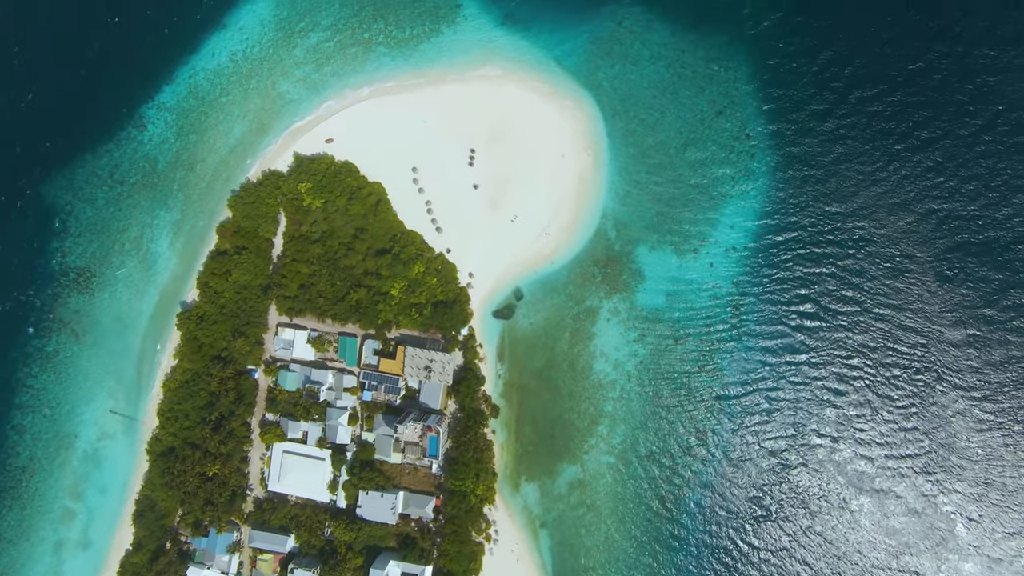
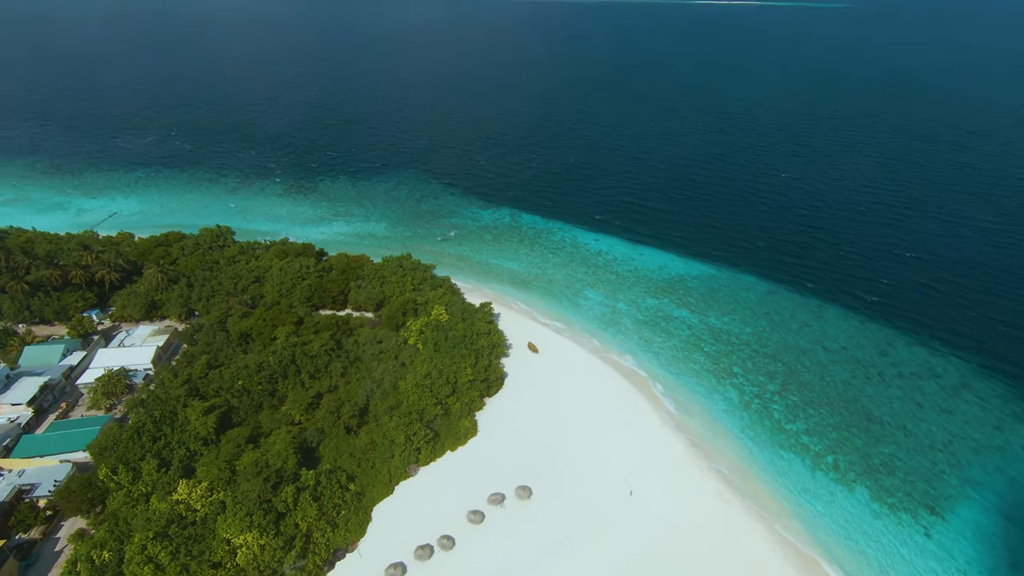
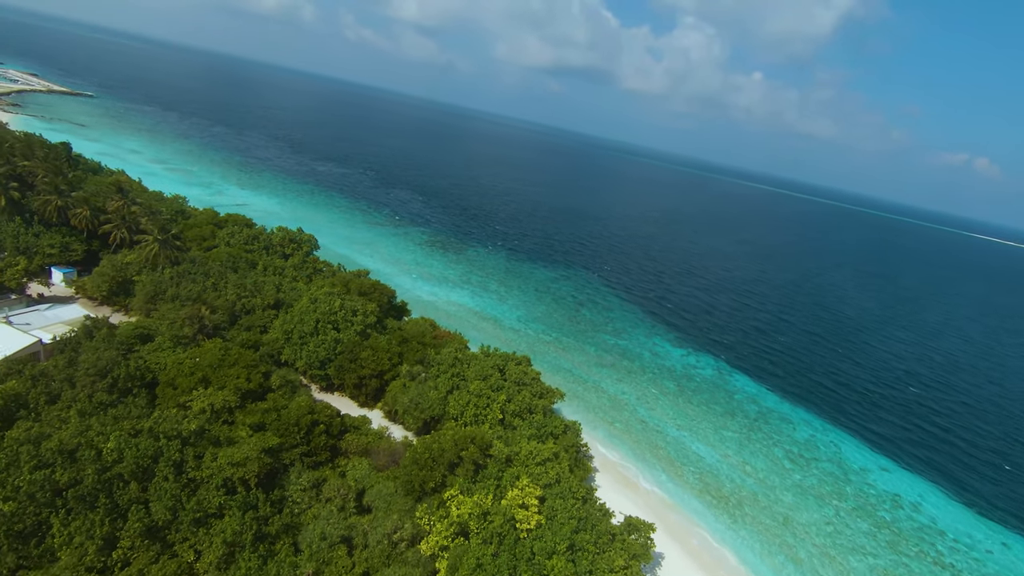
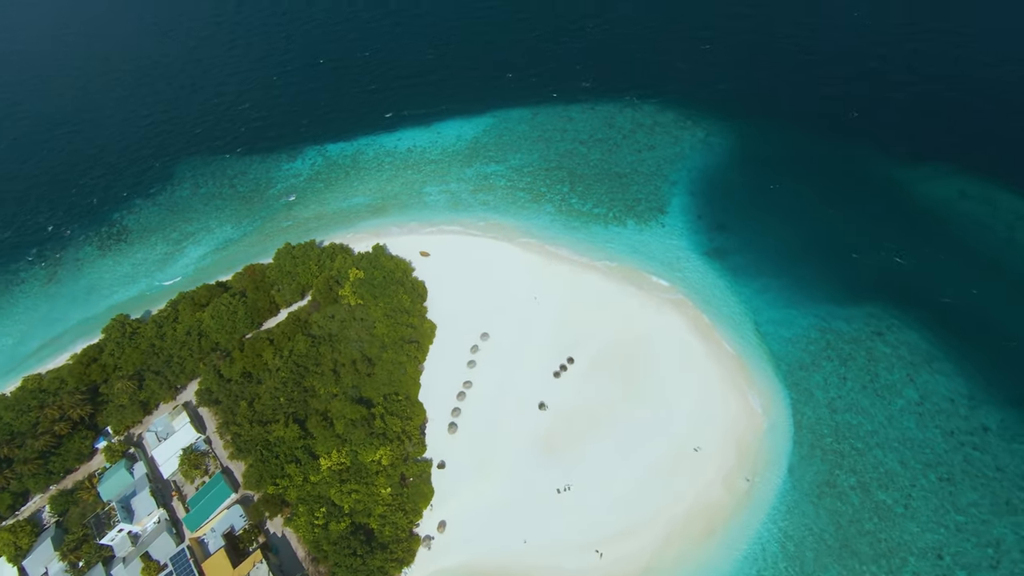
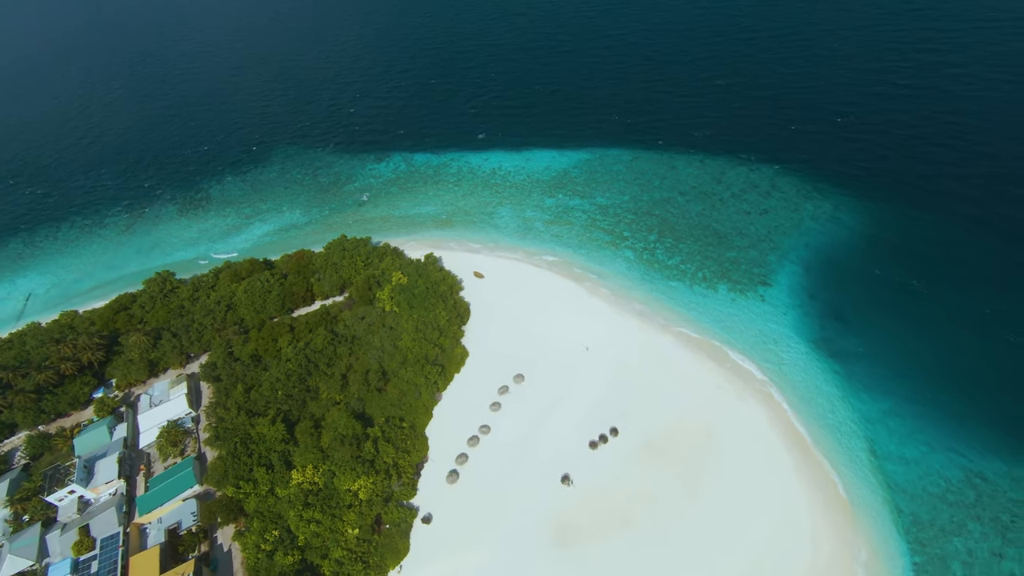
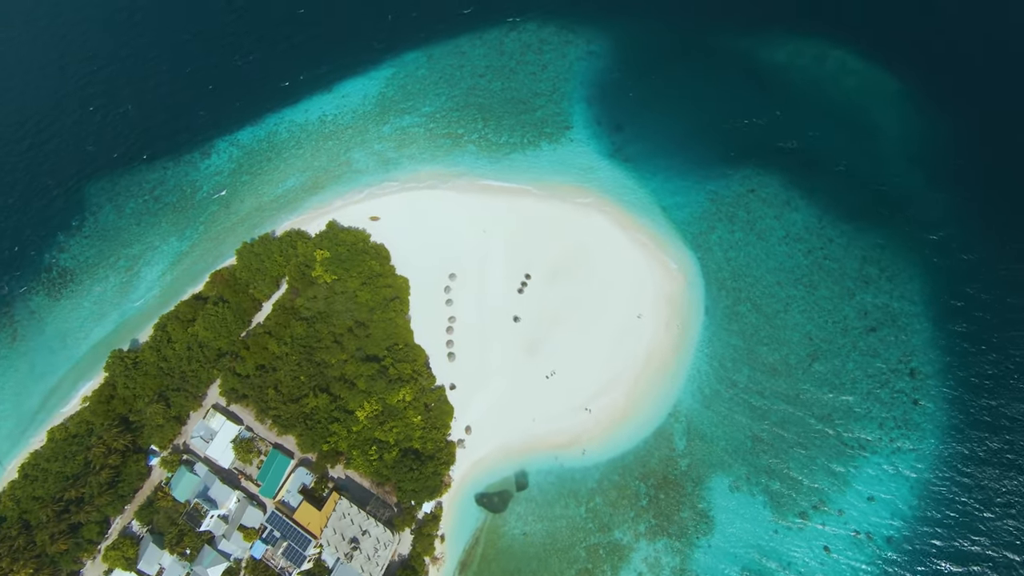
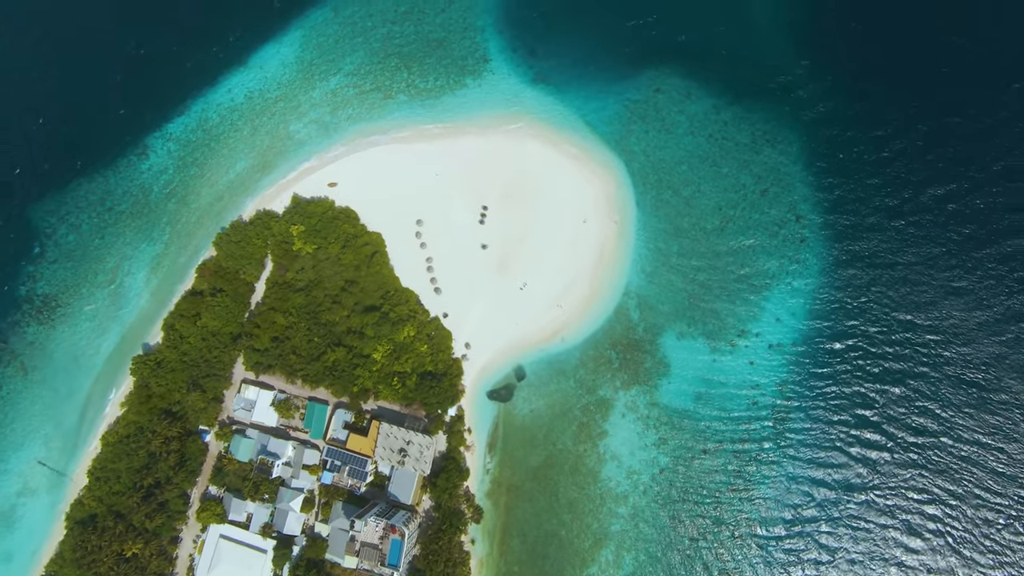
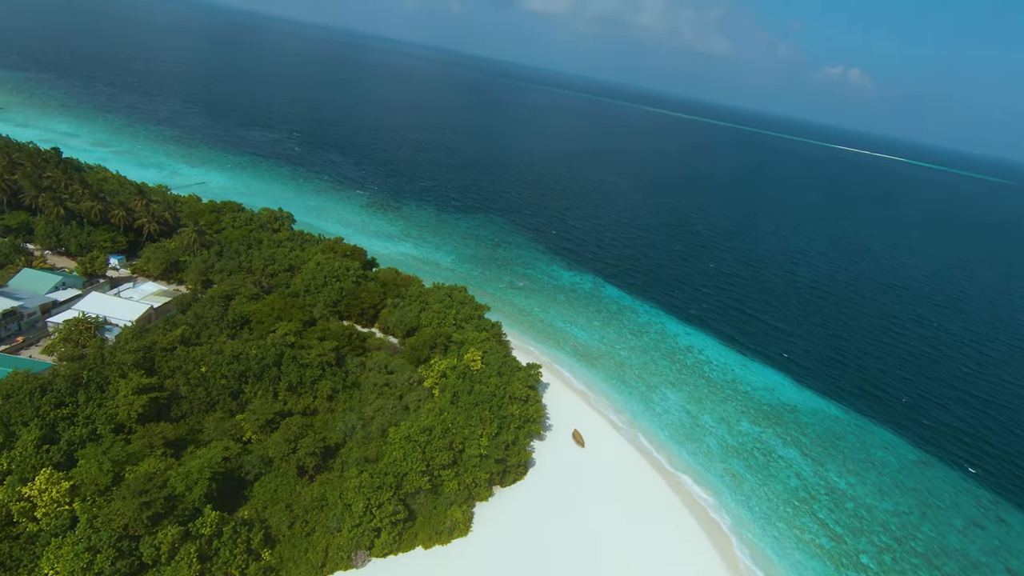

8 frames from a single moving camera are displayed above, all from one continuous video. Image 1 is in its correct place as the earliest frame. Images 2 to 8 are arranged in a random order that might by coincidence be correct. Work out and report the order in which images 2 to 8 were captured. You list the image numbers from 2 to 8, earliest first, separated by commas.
7, 6, 4, 5, 2, 8, 3
